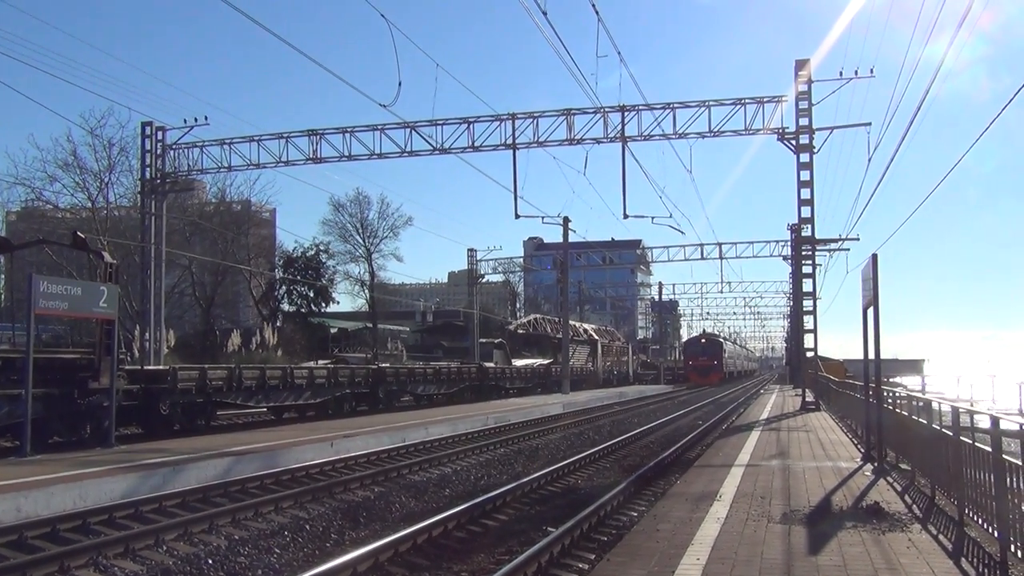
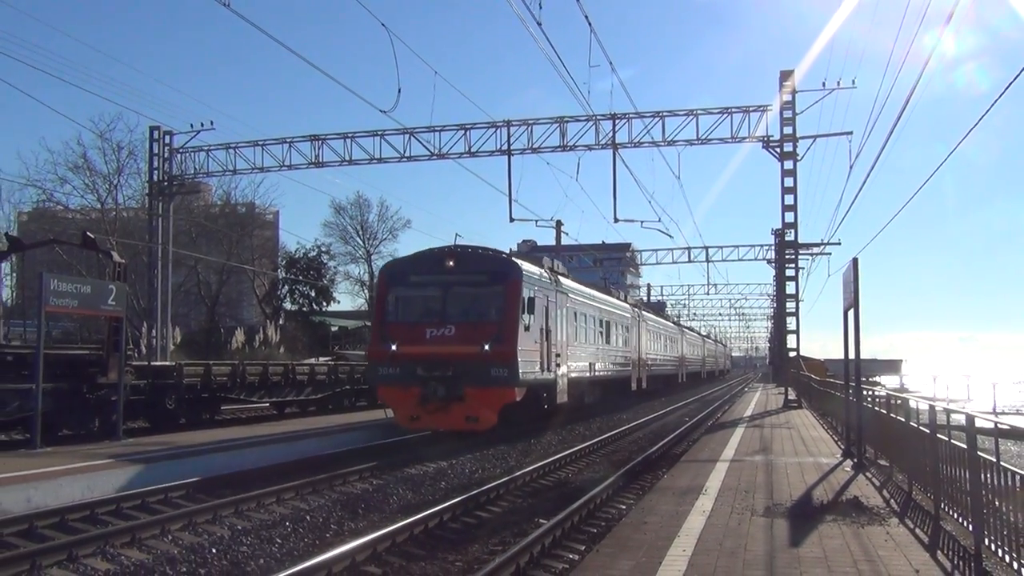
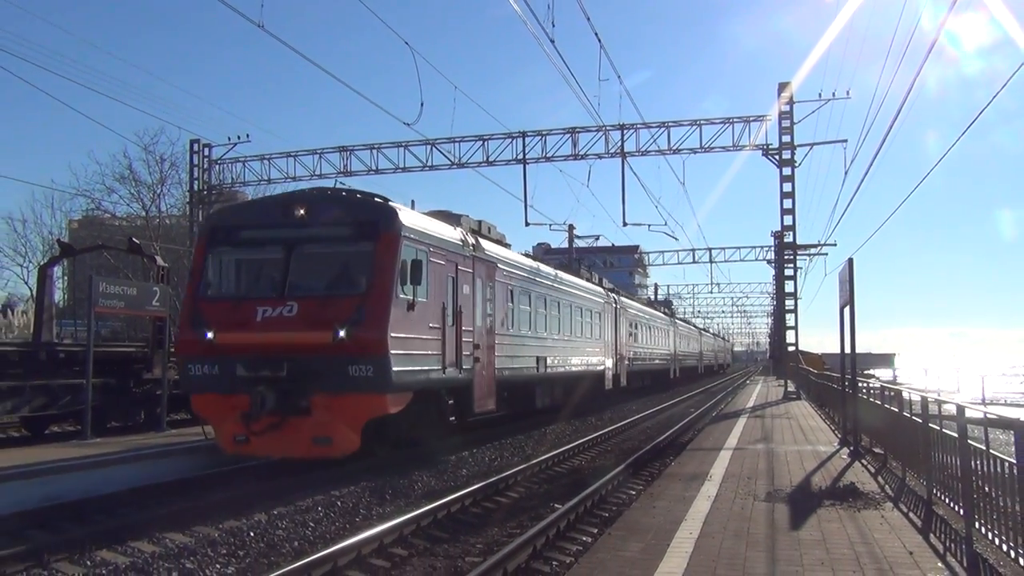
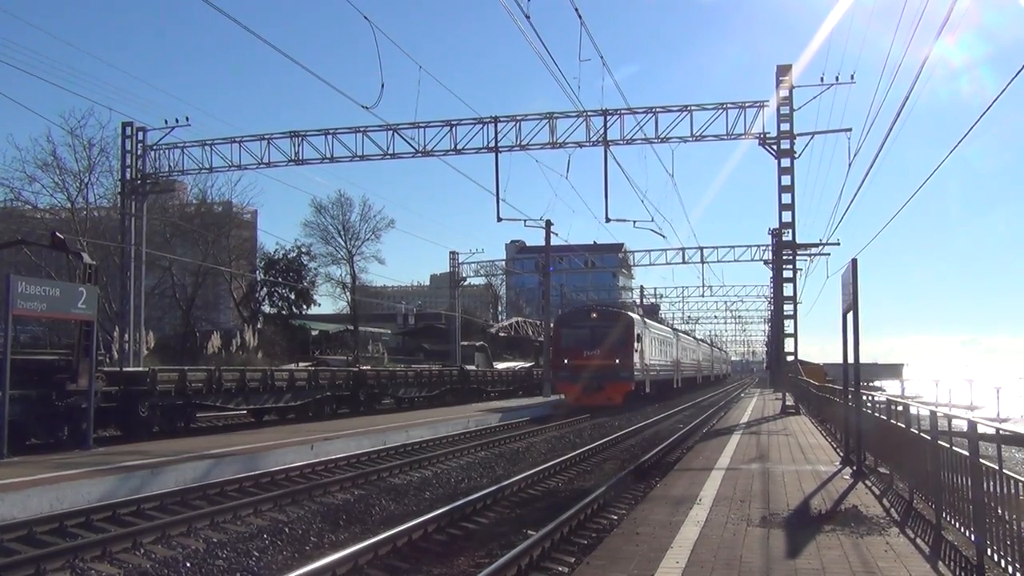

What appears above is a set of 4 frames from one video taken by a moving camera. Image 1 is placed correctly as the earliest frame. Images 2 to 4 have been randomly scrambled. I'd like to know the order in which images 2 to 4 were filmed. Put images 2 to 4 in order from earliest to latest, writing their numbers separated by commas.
4, 2, 3
